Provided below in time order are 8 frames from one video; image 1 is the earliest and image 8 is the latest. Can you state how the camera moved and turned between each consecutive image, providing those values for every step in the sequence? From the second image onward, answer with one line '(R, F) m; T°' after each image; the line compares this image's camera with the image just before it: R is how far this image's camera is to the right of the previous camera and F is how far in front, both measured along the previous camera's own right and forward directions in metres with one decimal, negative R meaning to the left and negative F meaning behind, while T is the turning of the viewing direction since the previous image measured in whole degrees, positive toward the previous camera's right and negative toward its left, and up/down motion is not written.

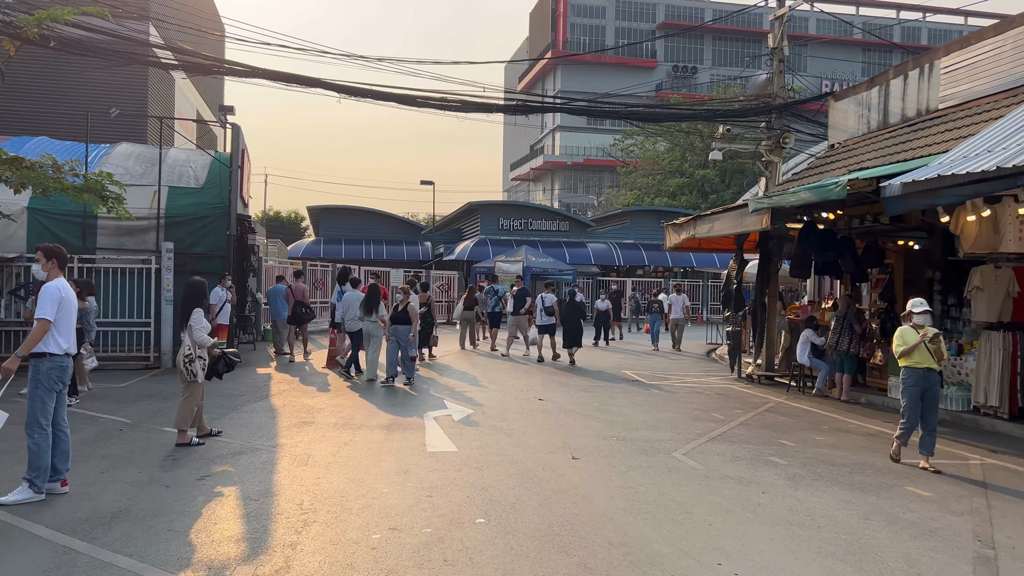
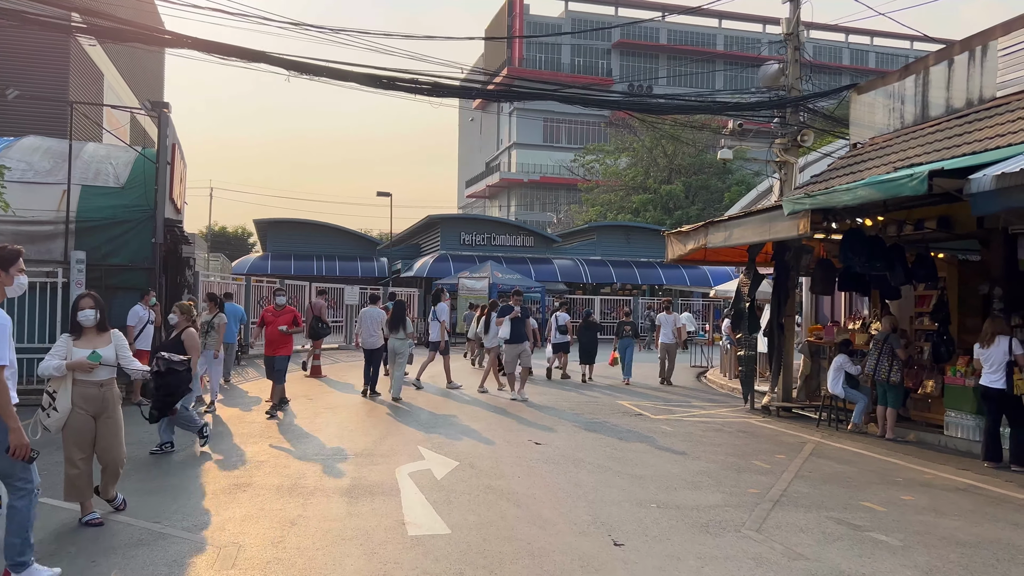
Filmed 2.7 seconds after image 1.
(-0.4, +2.1) m; +3°
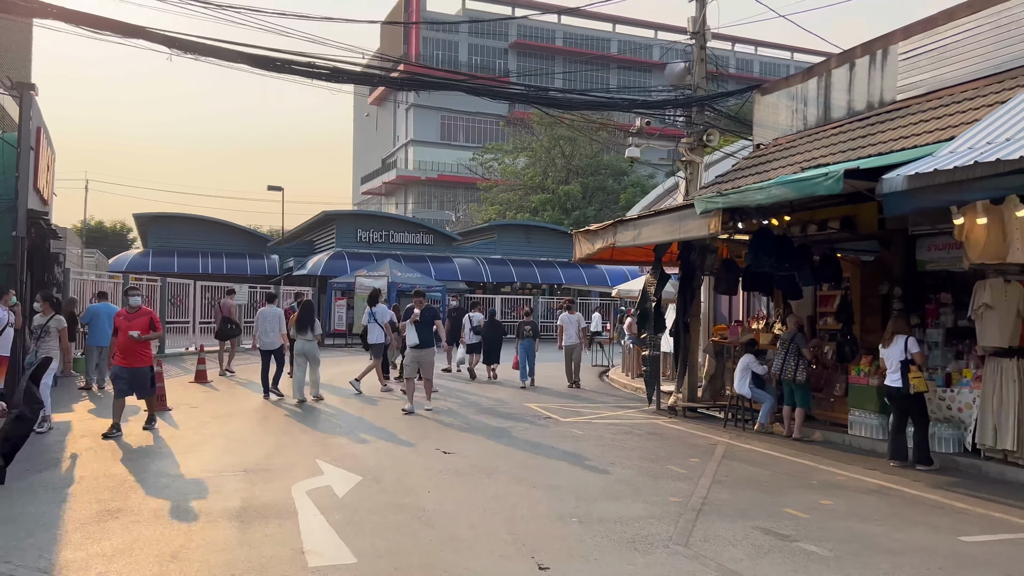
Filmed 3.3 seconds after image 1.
(-0.1, +0.5) m; +7°
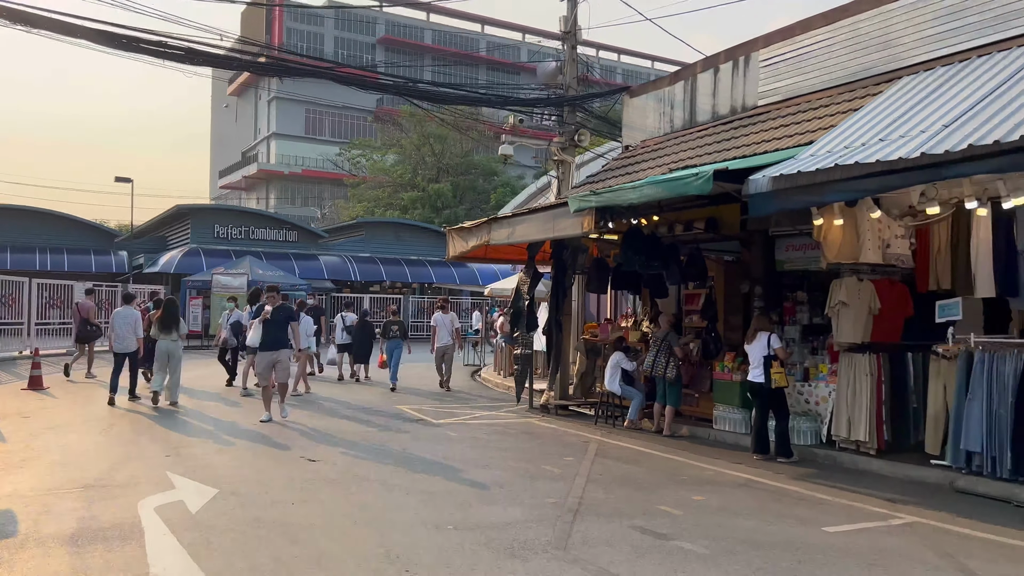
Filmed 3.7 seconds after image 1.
(0.0, +0.3) m; +9°
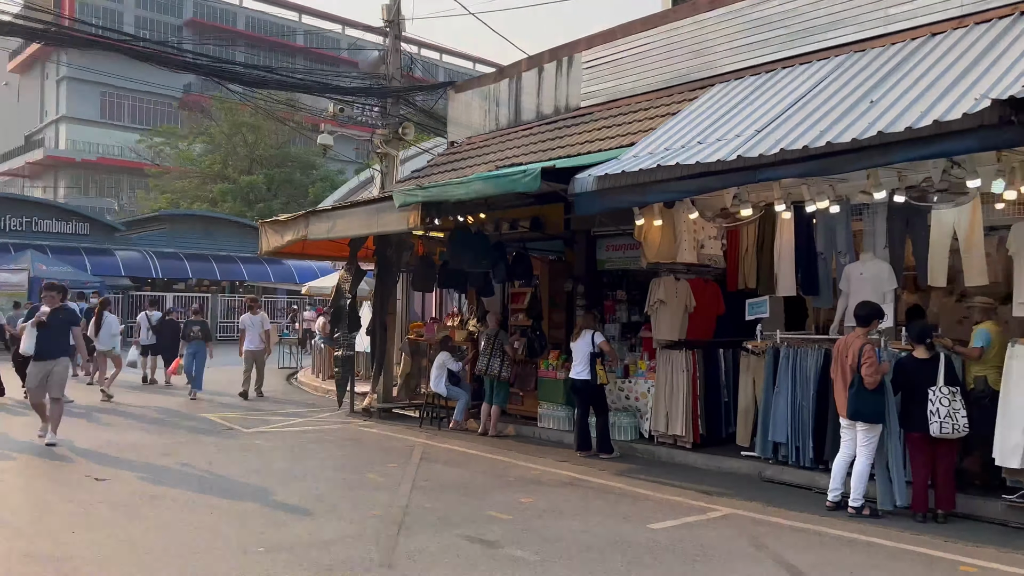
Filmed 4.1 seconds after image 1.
(0.0, +0.3) m; +12°
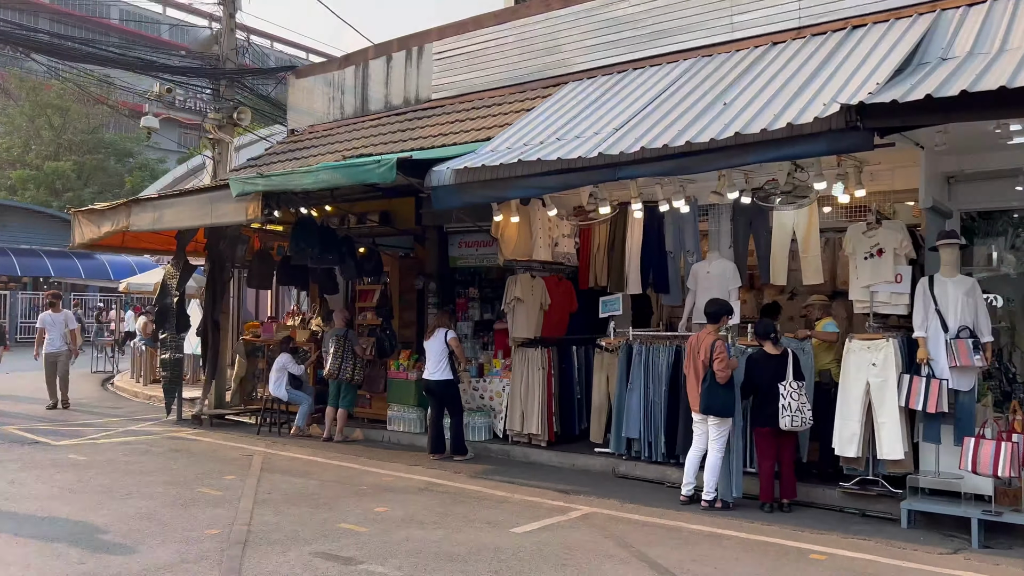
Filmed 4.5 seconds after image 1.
(-0.2, +0.3) m; +11°
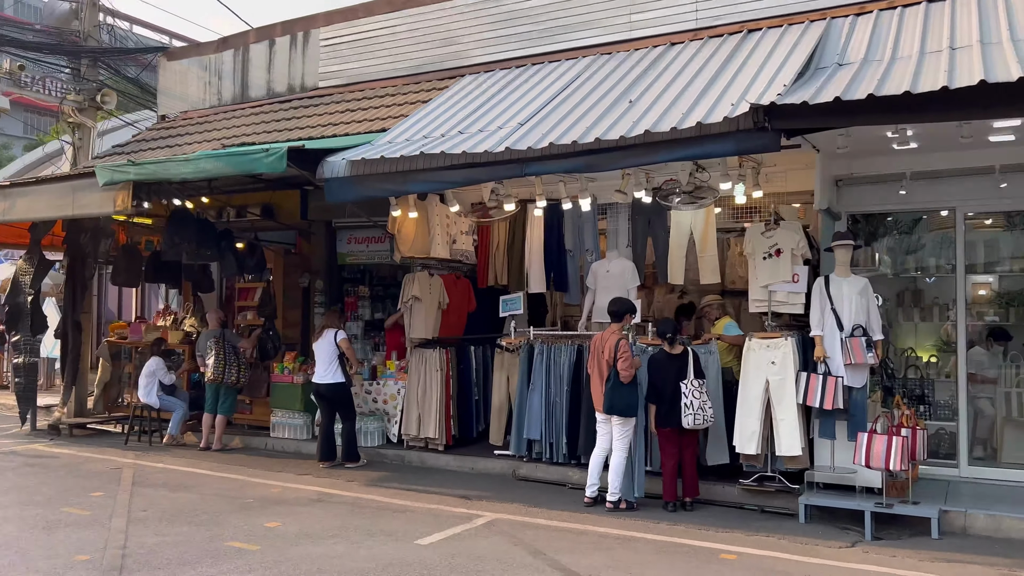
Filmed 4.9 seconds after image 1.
(-0.2, +0.3) m; +9°
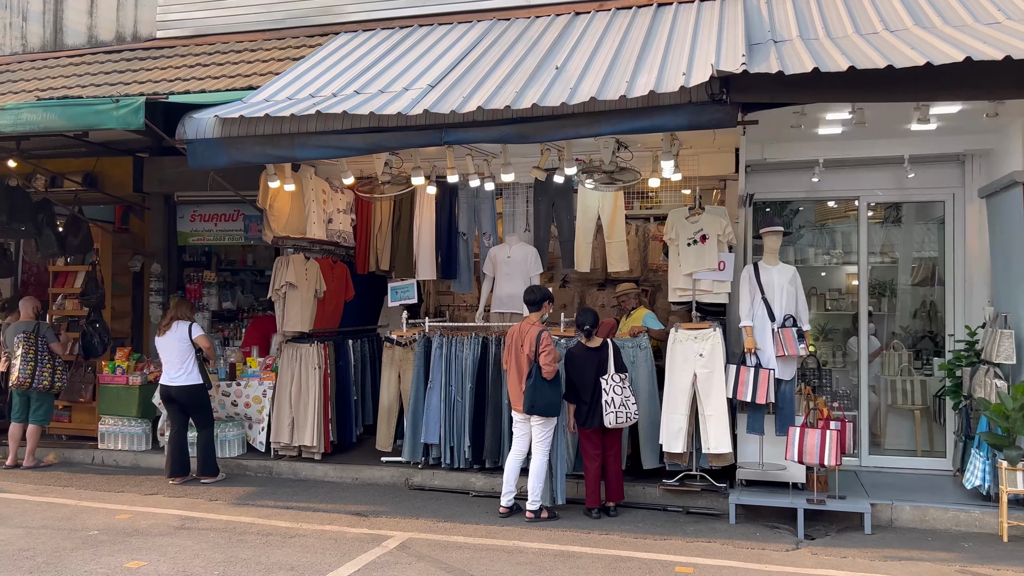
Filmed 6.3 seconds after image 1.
(-0.7, +0.8) m; +13°
